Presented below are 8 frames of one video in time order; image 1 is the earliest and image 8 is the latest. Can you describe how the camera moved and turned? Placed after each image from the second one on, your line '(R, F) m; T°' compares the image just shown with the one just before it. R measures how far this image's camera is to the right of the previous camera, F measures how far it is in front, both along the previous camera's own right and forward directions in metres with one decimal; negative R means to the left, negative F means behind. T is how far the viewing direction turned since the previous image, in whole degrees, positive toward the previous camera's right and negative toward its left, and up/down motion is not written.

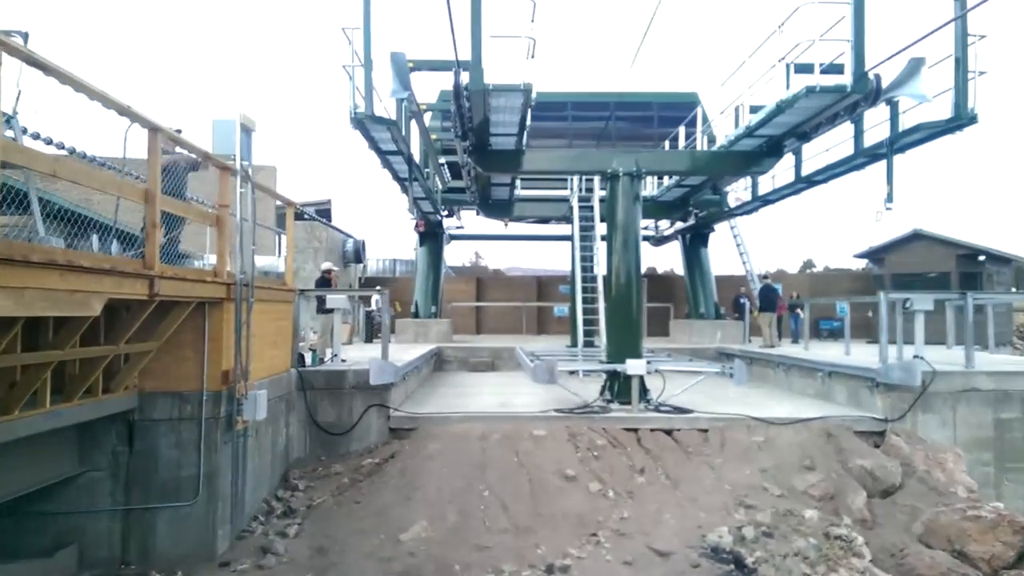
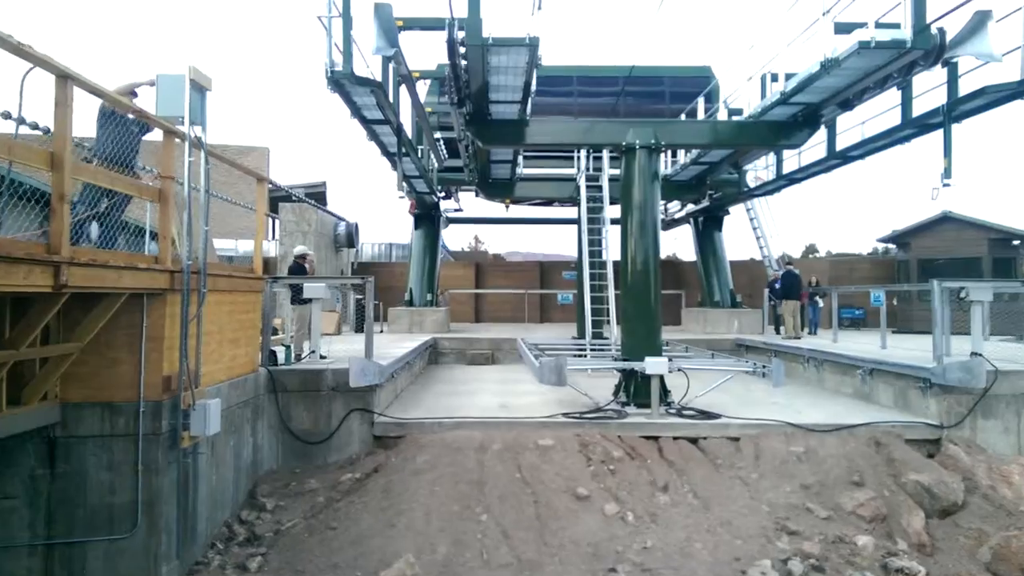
(0.0, +1.1) m; 0°
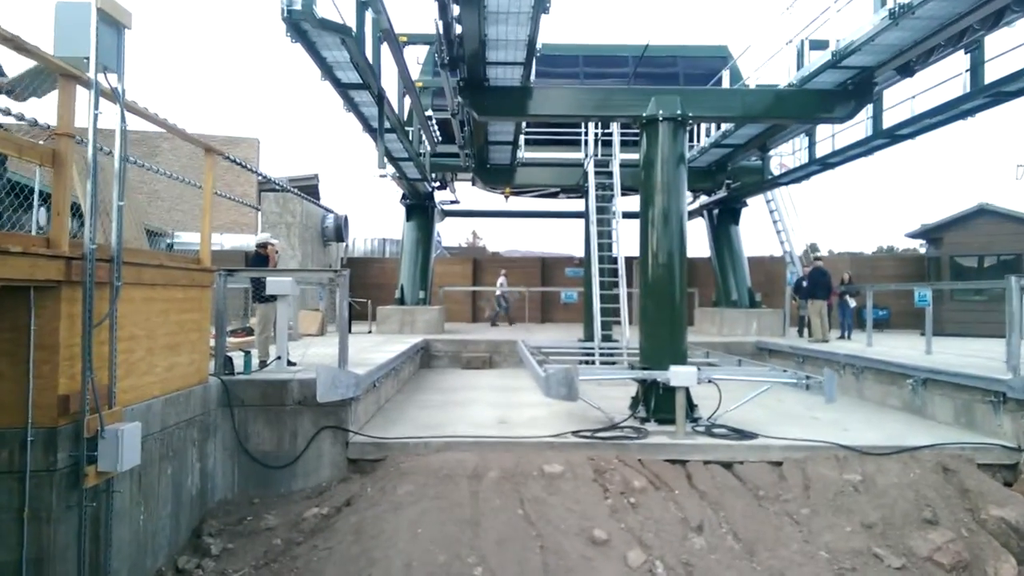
(0.0, +1.3) m; 0°
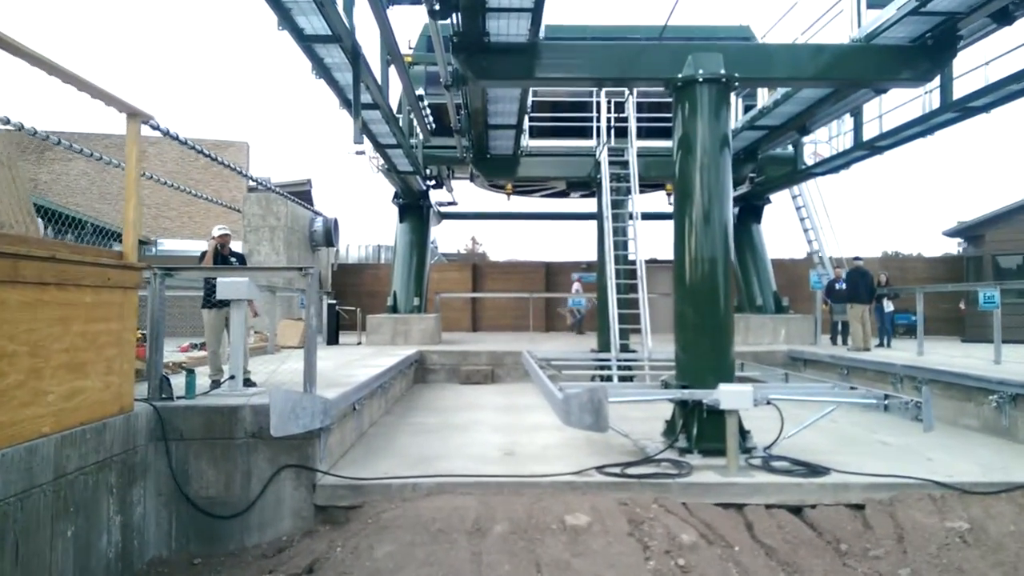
(-0.1, +1.4) m; 0°
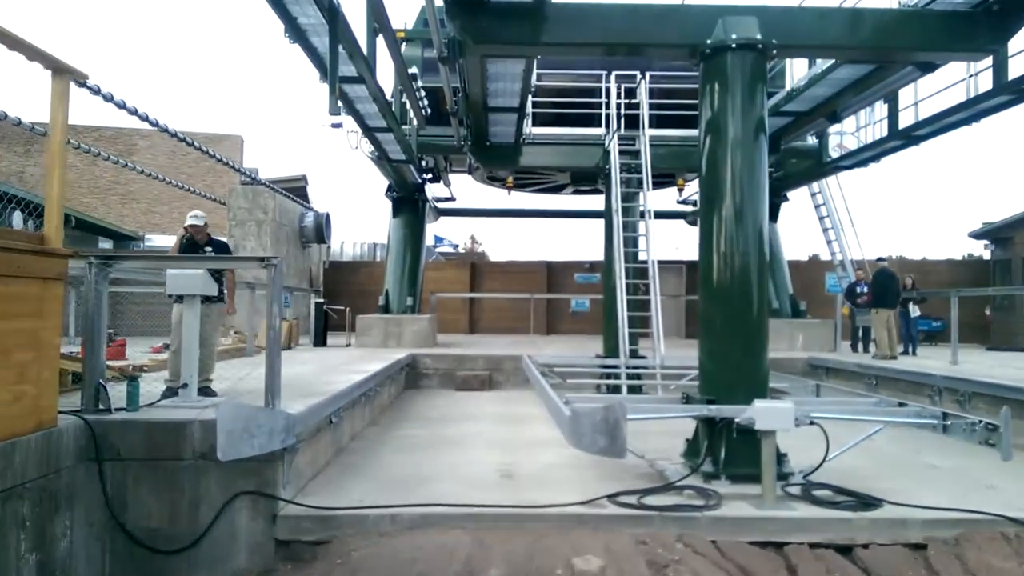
(0.0, +0.8) m; 0°
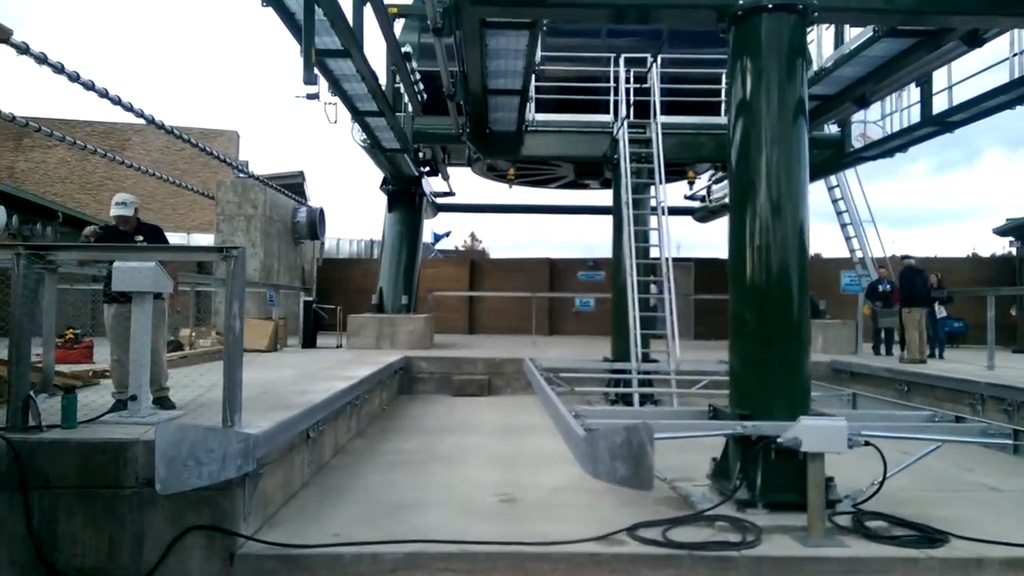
(0.0, +0.7) m; 0°
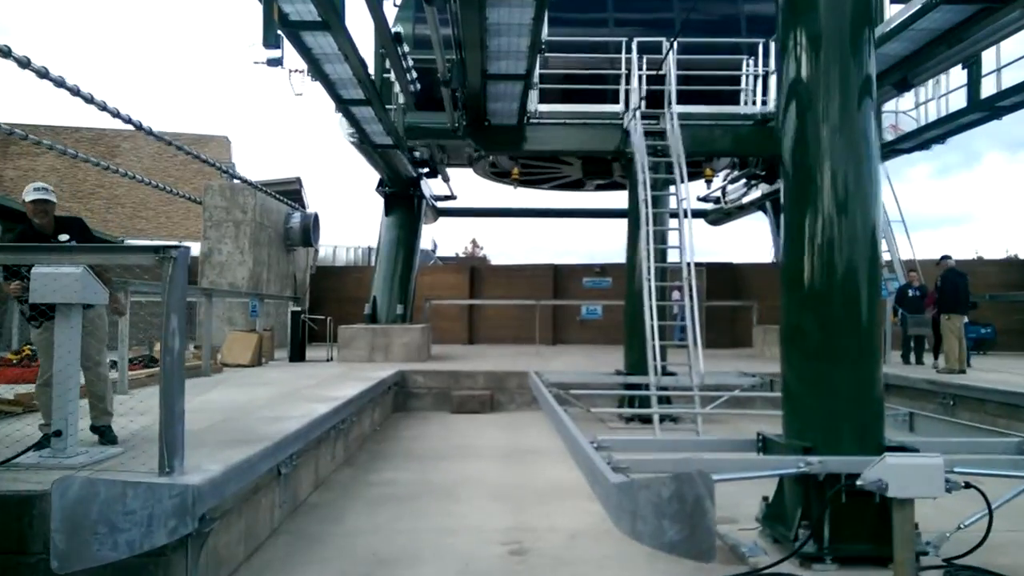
(-0.1, +0.8) m; 0°
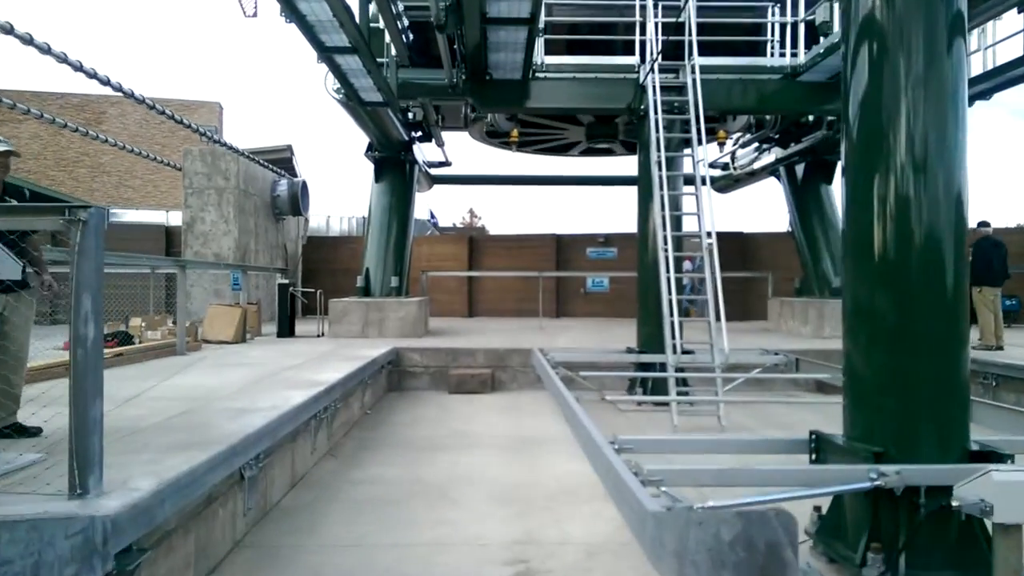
(0.0, +0.7) m; 0°
